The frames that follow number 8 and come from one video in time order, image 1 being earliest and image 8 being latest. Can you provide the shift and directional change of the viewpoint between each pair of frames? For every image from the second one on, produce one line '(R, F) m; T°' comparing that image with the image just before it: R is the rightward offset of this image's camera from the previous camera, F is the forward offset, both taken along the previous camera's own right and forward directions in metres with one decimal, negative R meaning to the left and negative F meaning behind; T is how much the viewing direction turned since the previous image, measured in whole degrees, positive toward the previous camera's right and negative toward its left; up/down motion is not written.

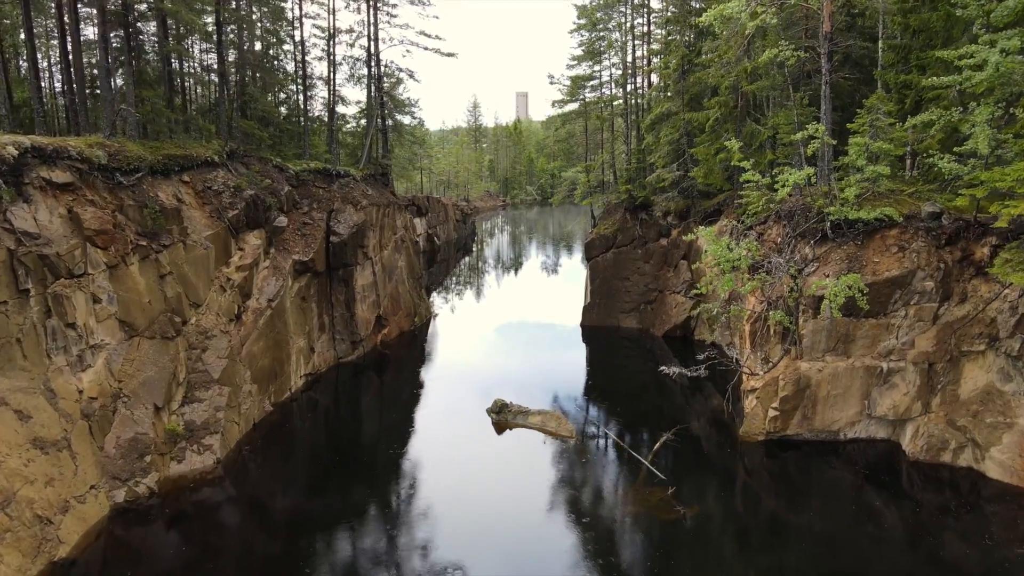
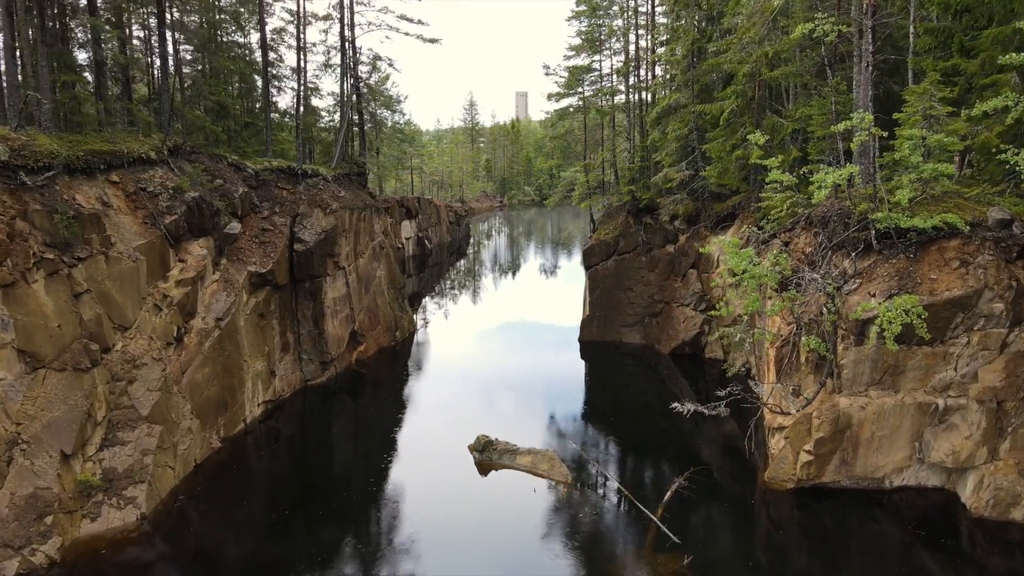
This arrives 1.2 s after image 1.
(+0.3, +2.2) m; 0°
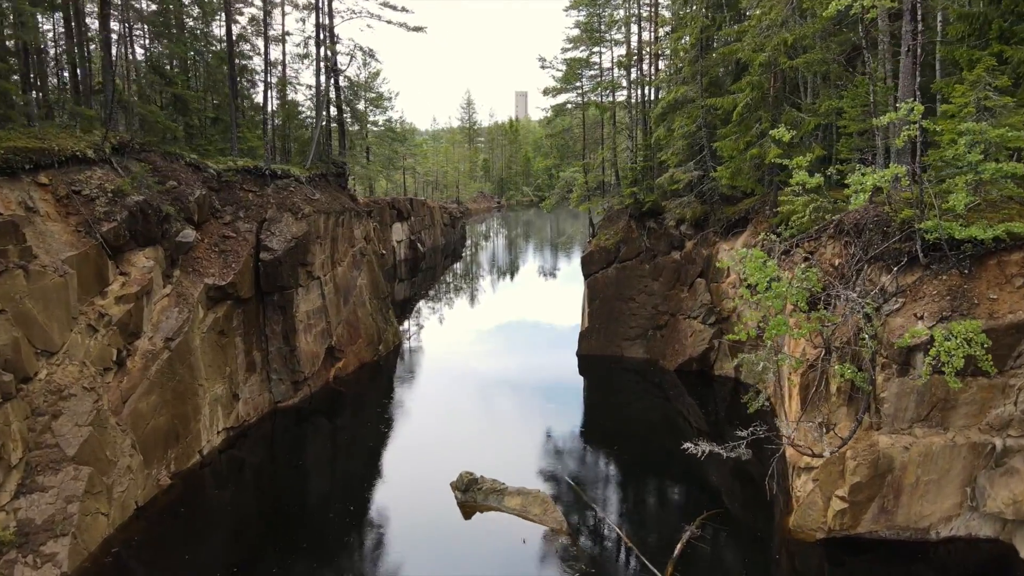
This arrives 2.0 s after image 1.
(+0.2, +1.7) m; 0°
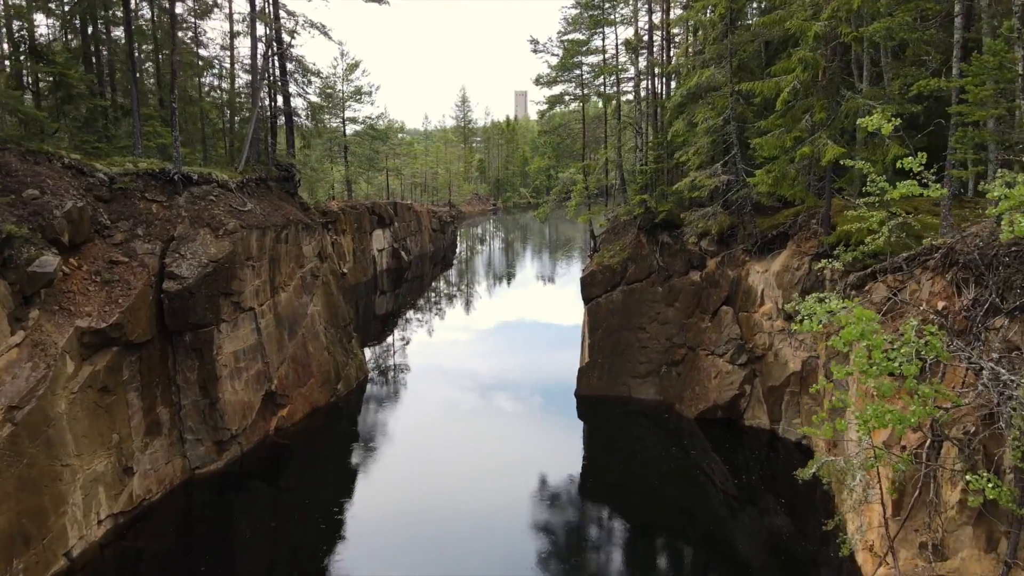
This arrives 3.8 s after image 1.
(+0.3, +3.5) m; 0°
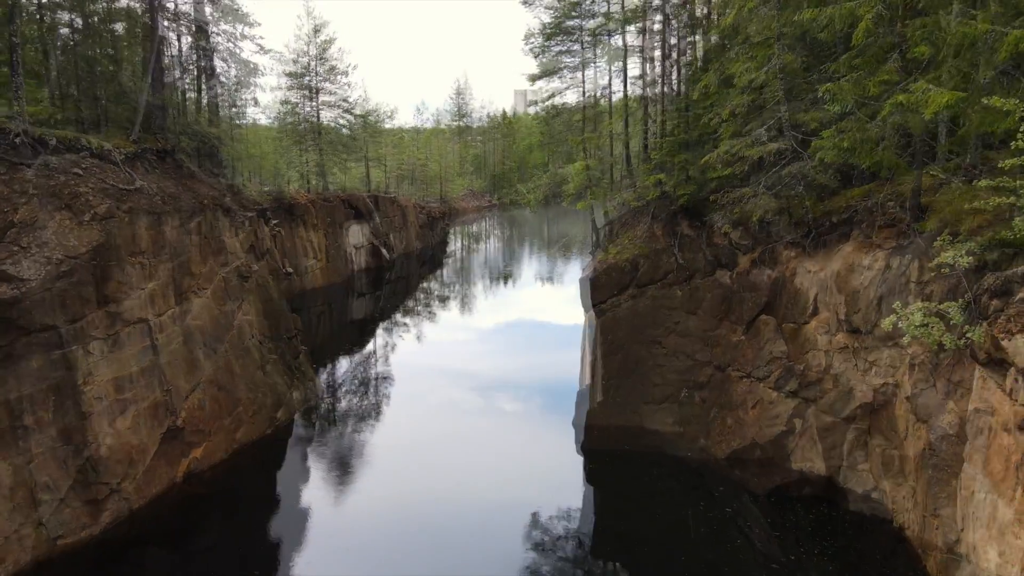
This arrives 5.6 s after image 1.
(+0.3, +3.4) m; 0°
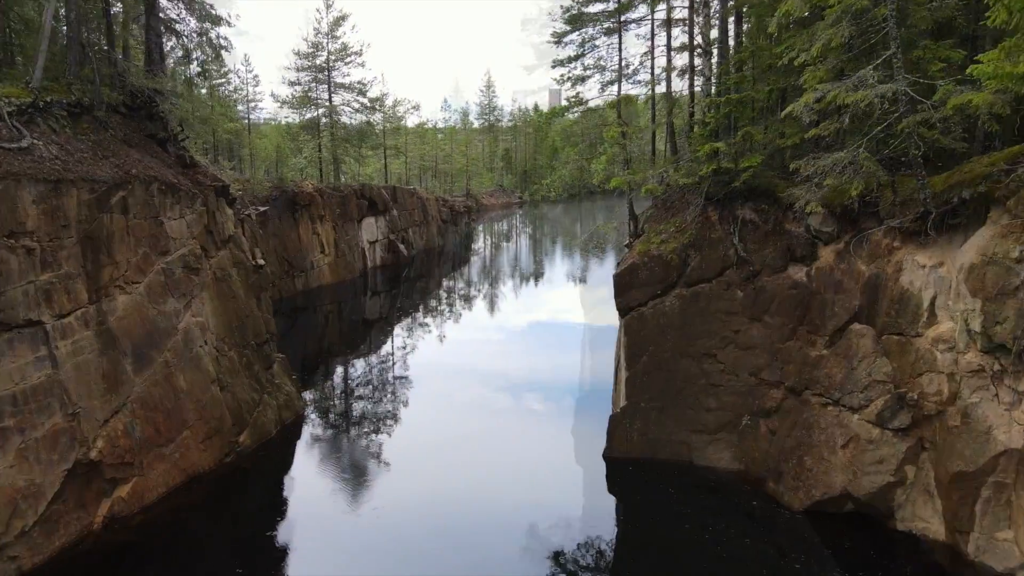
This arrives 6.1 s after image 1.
(+0.2, +2.7) m; -3°
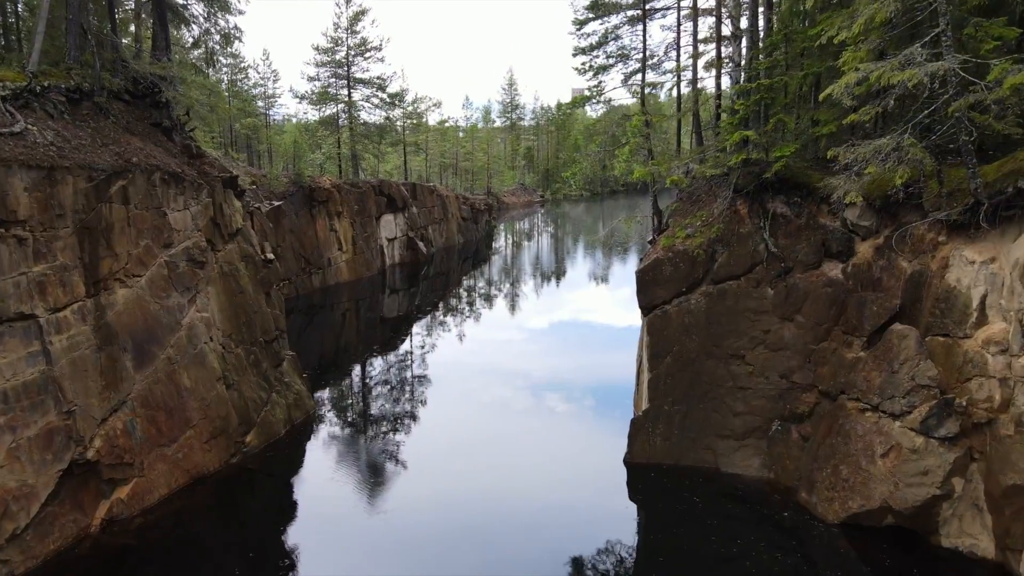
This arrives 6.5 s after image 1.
(+0.1, +0.5) m; -2°
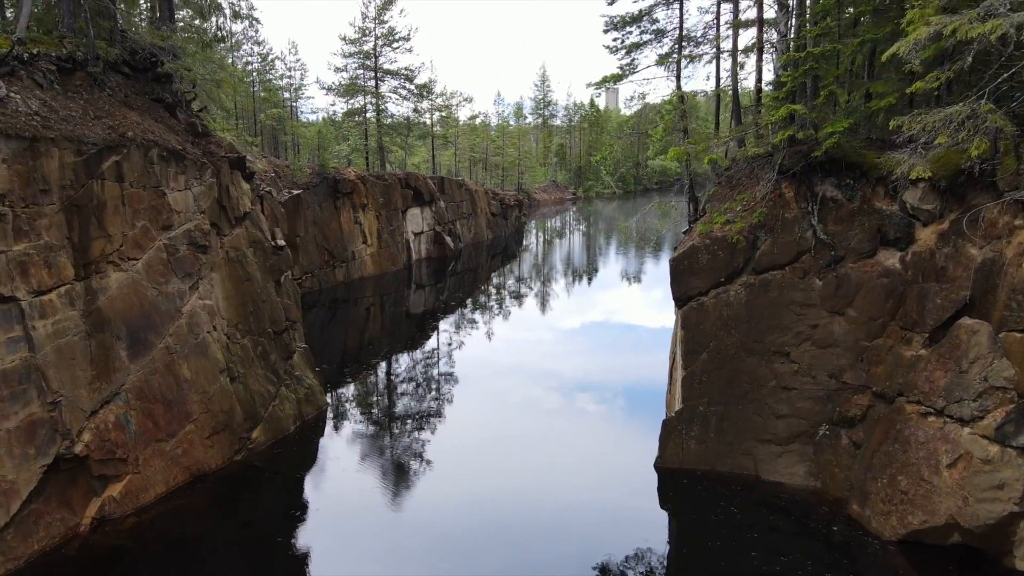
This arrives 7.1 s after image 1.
(+0.1, +0.8) m; -2°
